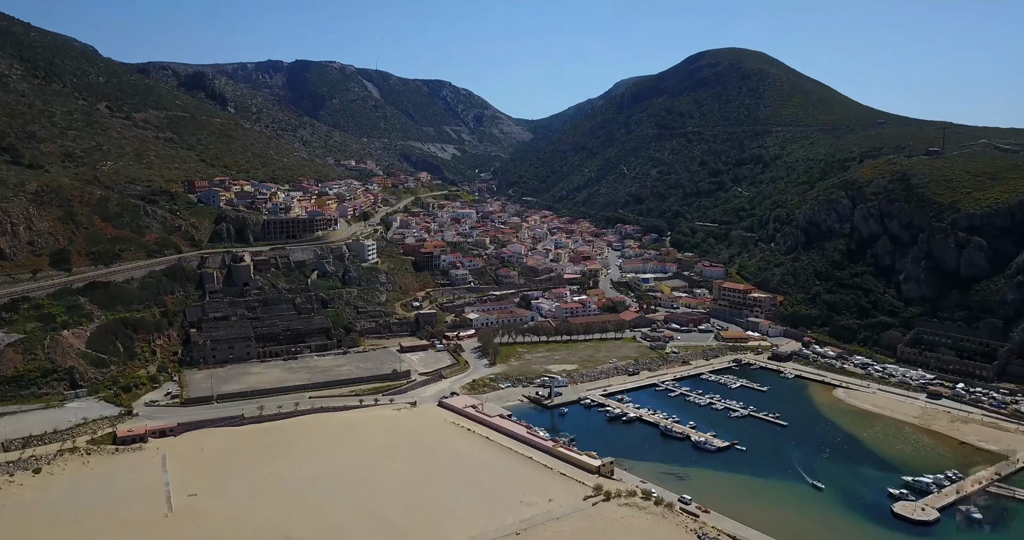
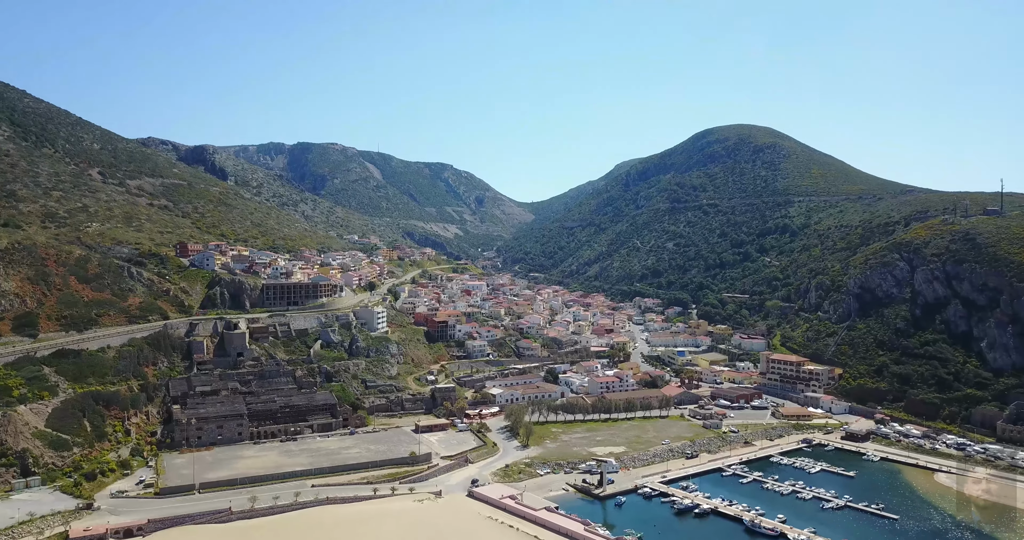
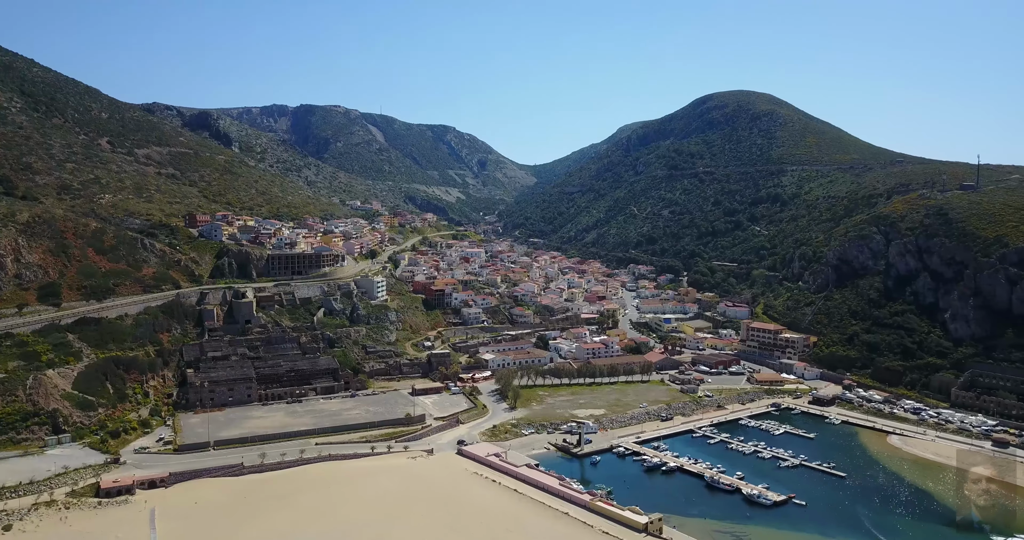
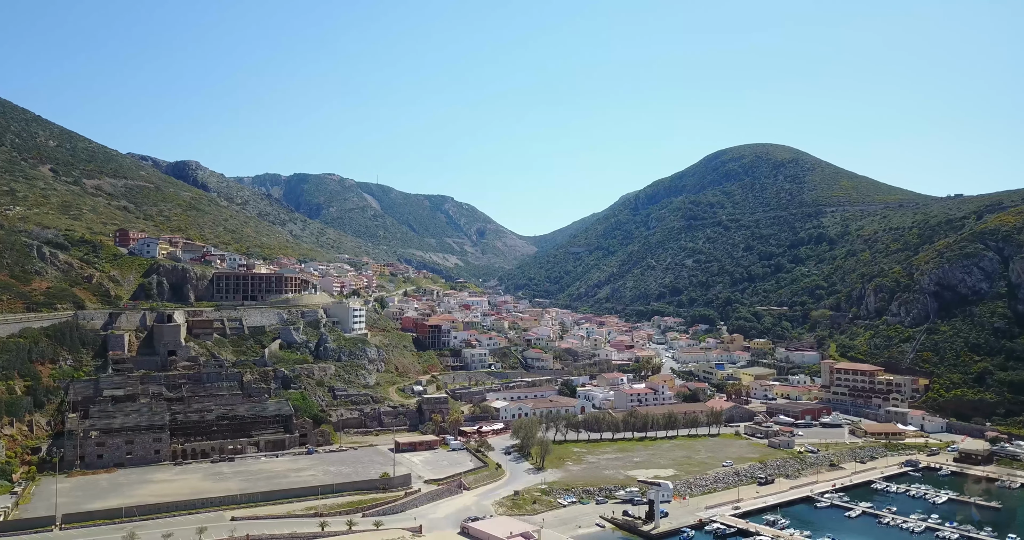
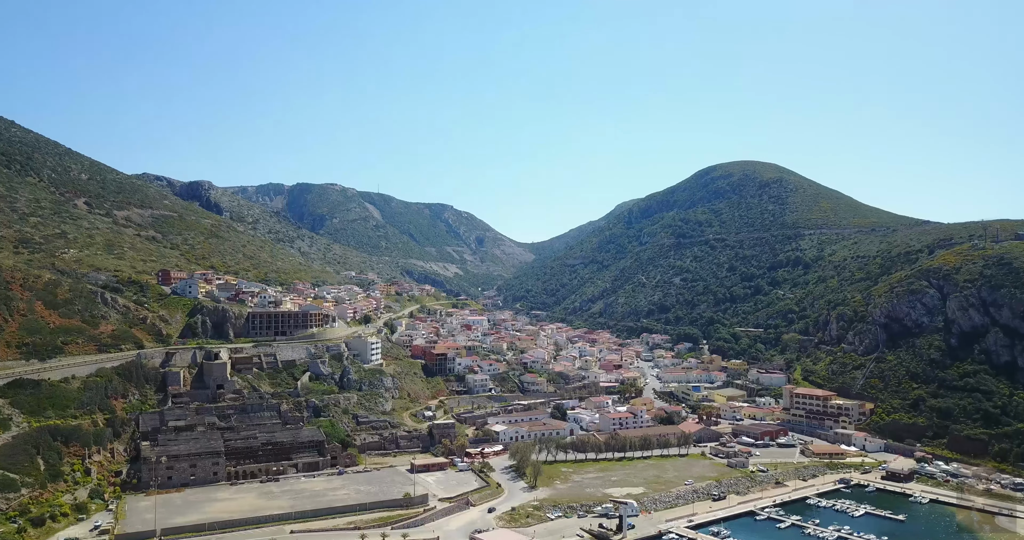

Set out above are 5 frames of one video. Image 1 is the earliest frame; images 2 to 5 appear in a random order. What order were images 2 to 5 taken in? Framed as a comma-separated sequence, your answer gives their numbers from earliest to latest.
3, 2, 5, 4
